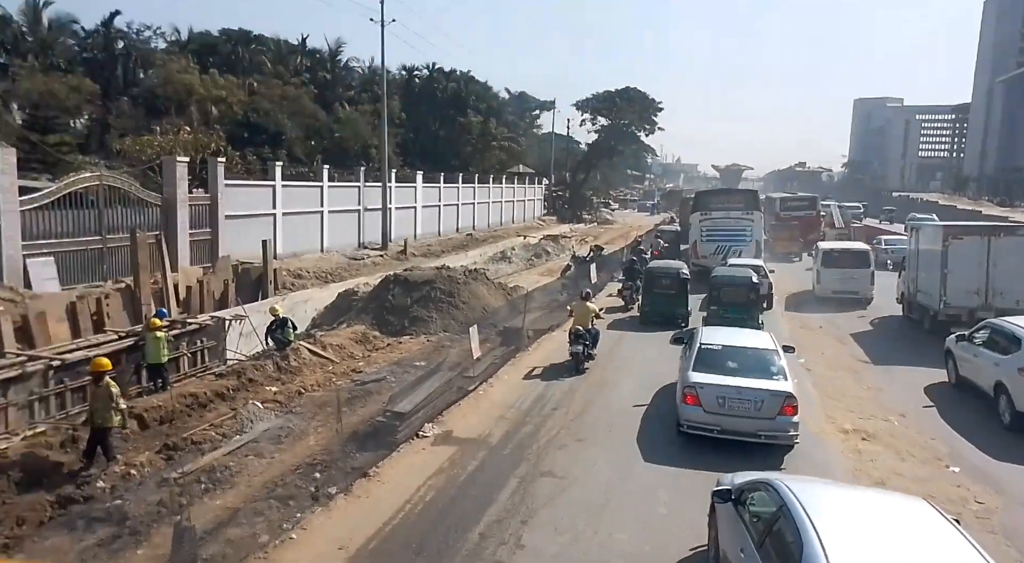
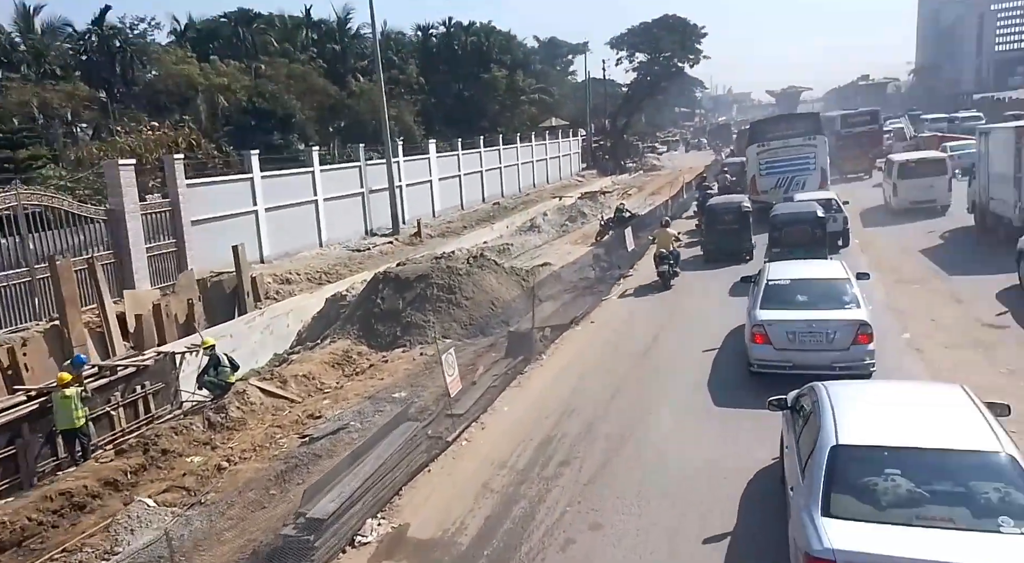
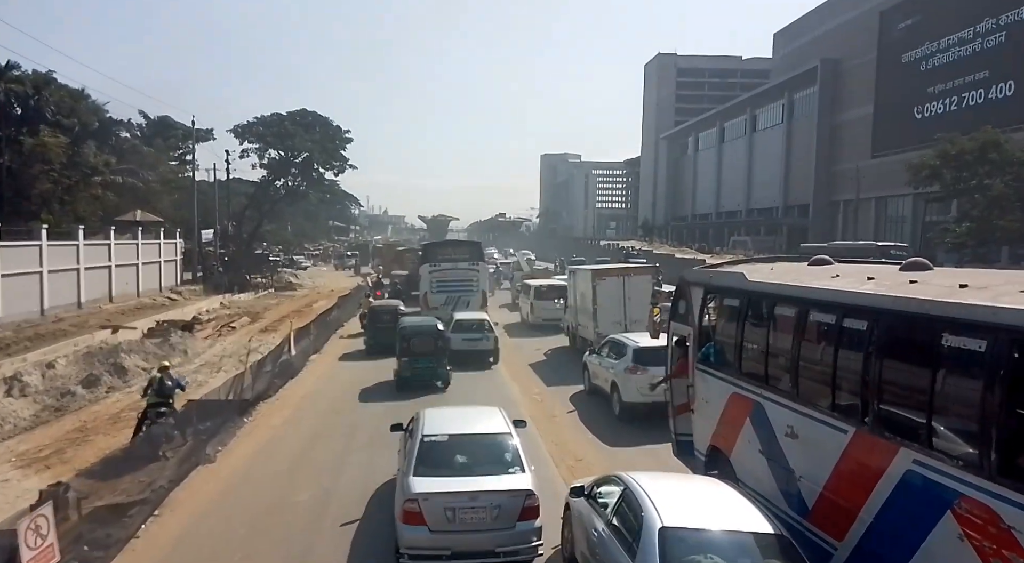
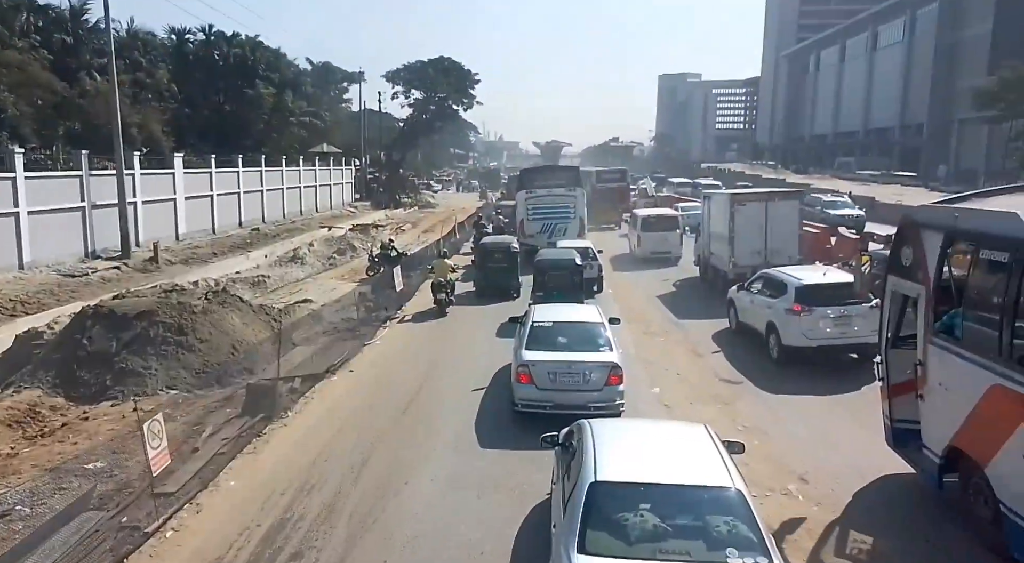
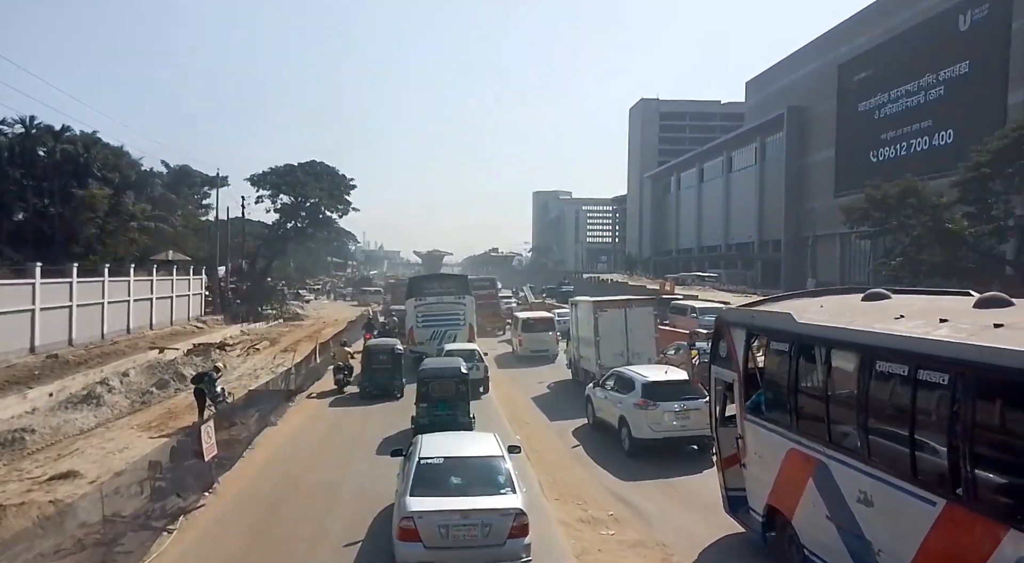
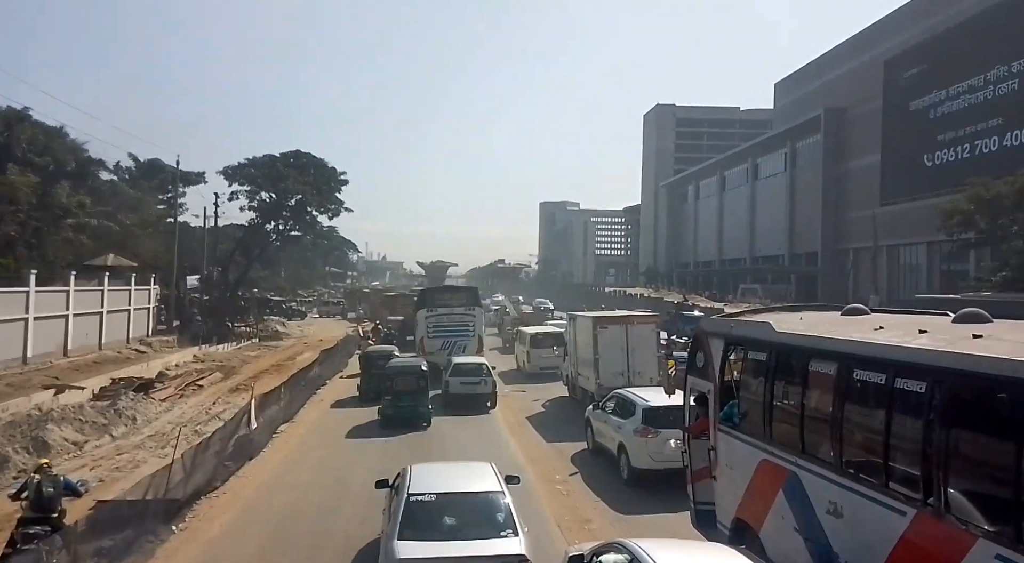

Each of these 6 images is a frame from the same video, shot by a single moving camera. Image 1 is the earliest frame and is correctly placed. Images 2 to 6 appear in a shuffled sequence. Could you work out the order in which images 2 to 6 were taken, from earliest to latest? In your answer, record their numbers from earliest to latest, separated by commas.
2, 4, 5, 3, 6
